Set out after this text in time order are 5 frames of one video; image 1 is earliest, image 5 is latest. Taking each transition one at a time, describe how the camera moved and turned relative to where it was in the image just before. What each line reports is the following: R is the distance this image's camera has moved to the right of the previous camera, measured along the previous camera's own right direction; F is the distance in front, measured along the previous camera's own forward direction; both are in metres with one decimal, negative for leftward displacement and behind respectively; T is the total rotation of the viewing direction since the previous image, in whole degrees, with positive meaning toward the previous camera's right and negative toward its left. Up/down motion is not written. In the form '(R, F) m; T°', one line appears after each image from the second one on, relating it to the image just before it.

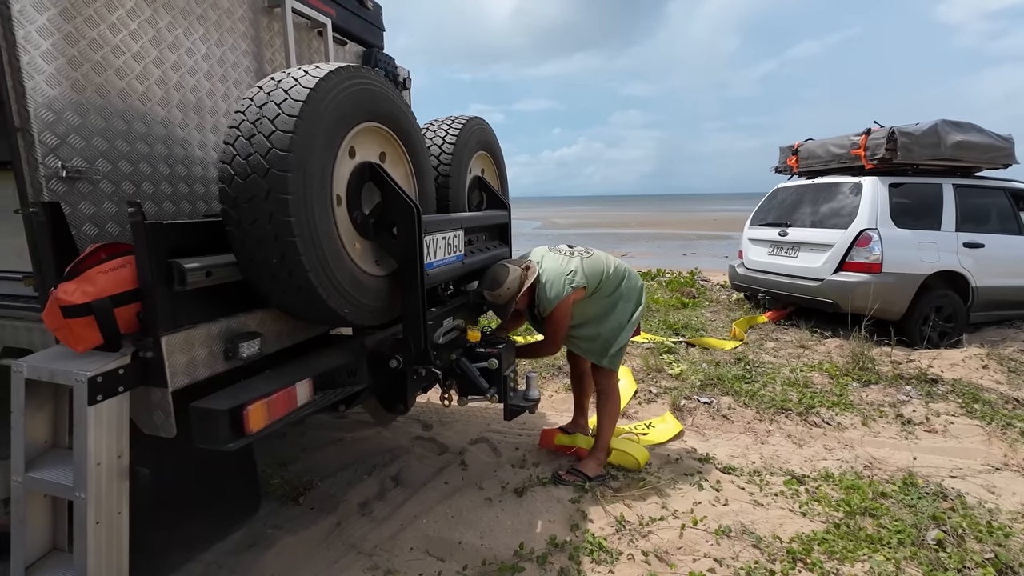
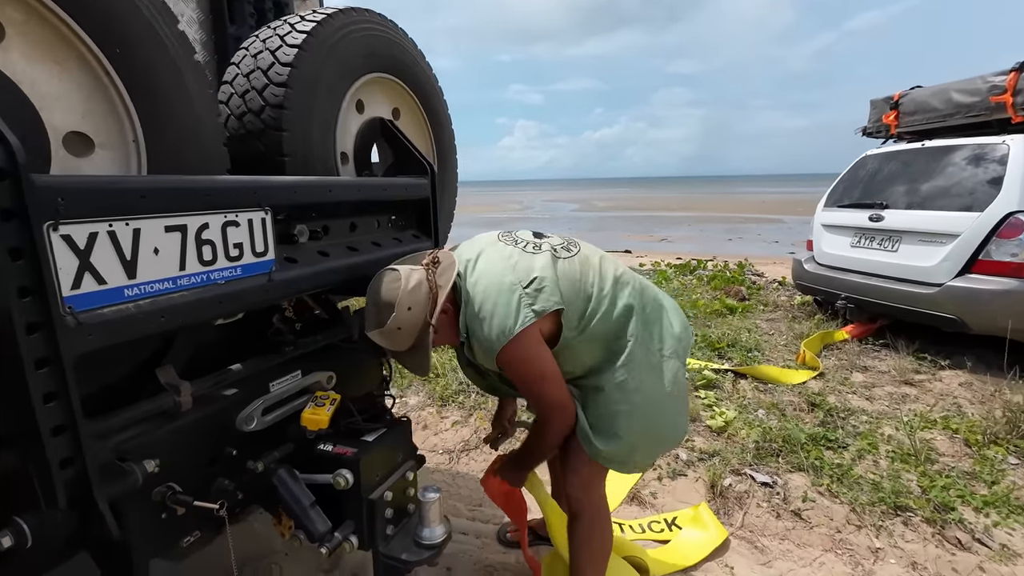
(+0.5, +1.5) m; -4°
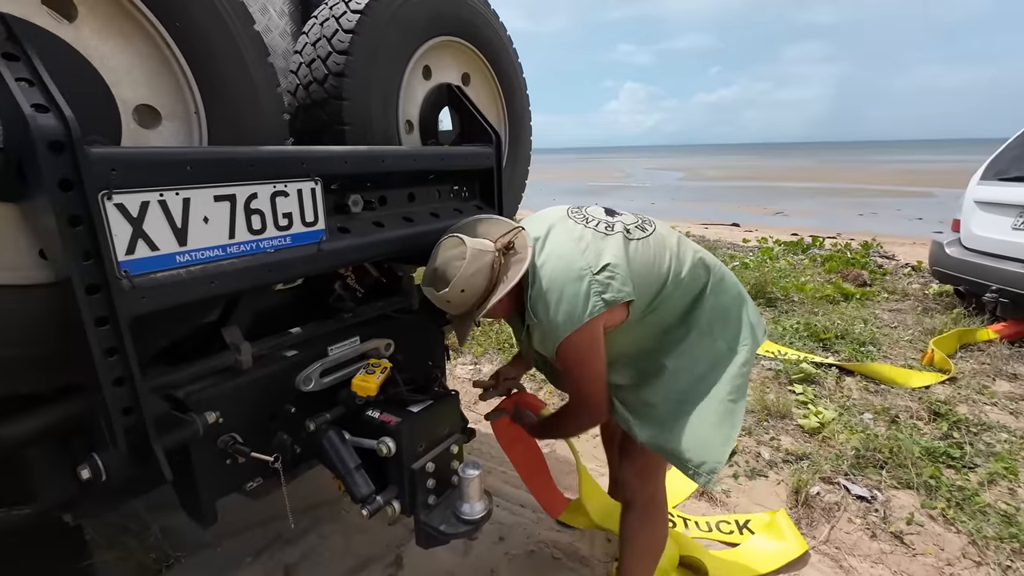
(+0.1, +0.1) m; -11°
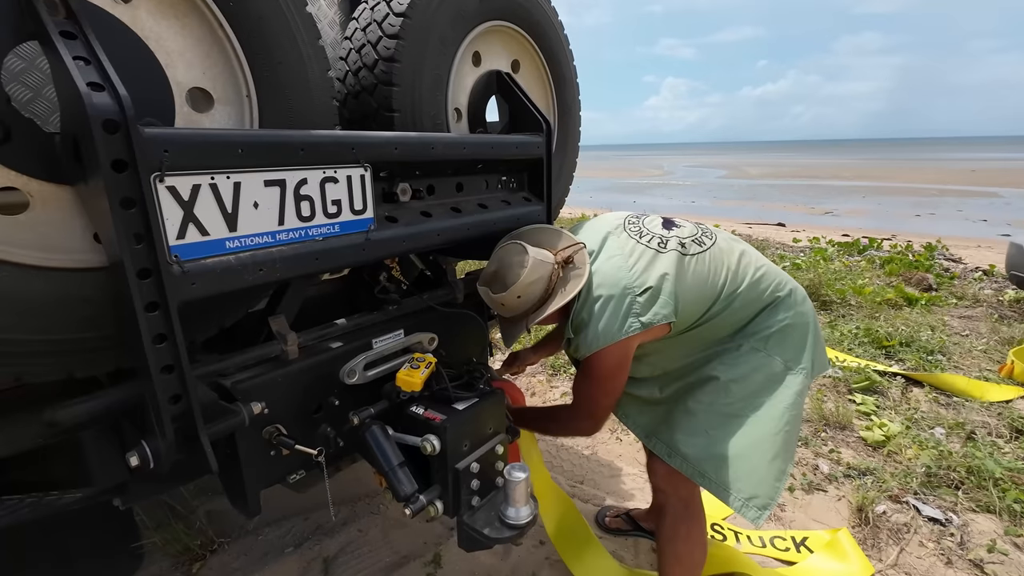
(-0.1, +0.1) m; -4°
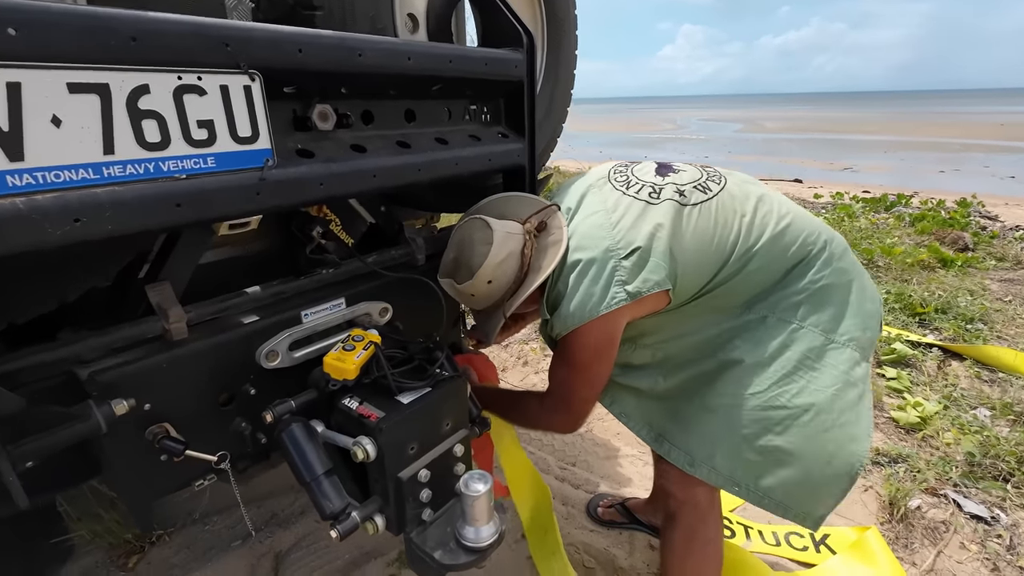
(+0.1, +0.4) m; -1°
